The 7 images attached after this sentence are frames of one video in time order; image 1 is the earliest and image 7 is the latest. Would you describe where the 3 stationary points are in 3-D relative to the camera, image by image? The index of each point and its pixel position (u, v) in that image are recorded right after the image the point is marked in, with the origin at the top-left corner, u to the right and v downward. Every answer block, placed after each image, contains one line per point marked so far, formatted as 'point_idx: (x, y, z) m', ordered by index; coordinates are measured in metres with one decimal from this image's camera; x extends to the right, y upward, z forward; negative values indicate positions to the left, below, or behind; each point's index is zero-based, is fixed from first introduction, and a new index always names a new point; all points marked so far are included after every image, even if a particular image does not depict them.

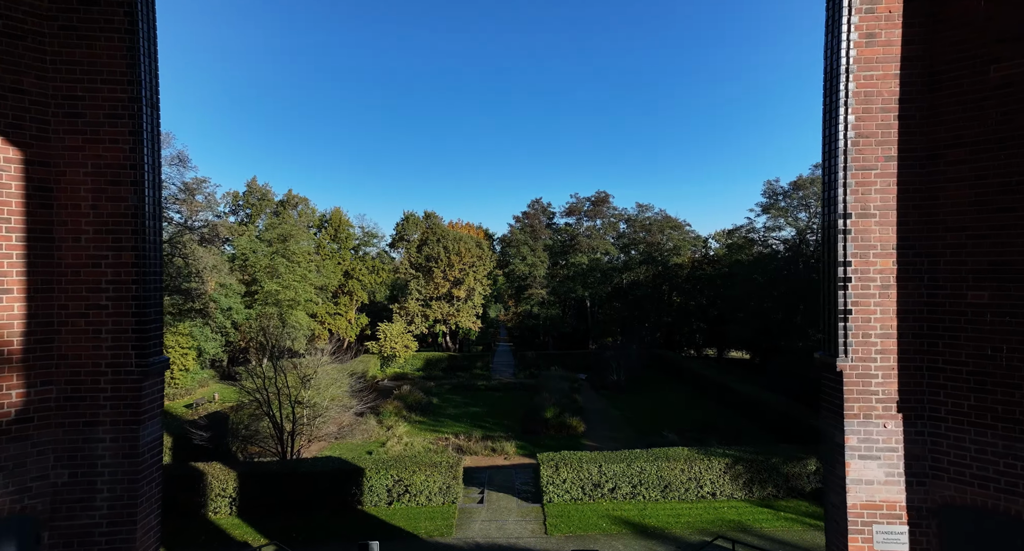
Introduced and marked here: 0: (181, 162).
0: (-12.2, +4.2, +18.7) m
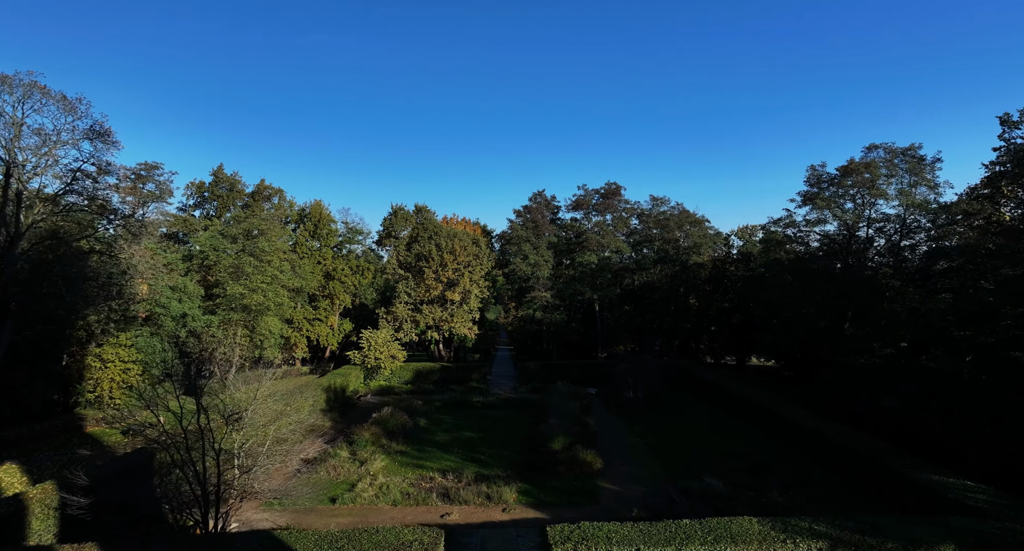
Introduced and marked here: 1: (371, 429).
0: (-12.2, +4.1, +15.1) m
1: (-5.2, -5.7, +18.8) m
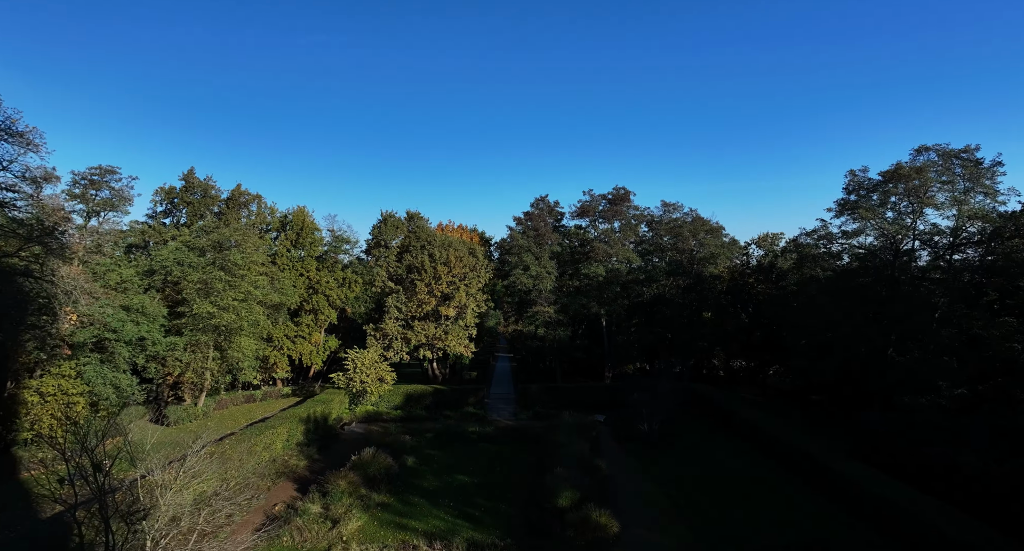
0: (-12.2, +3.4, +12.5) m
1: (-5.2, -6.4, +16.2) m
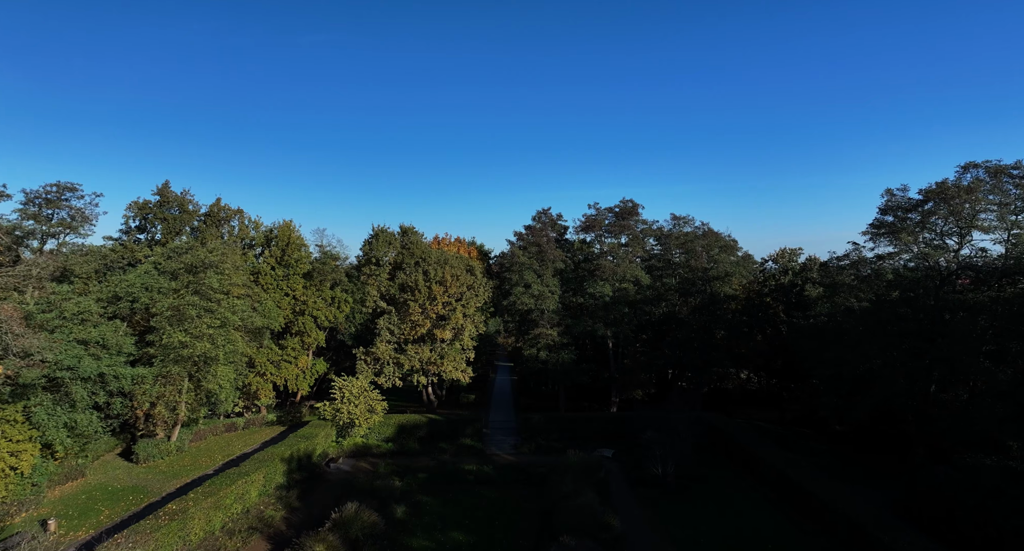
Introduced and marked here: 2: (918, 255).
0: (-12.2, +2.4, +10.6) m
1: (-5.2, -7.4, +14.3) m
2: (+14.2, +0.7, +17.8) m
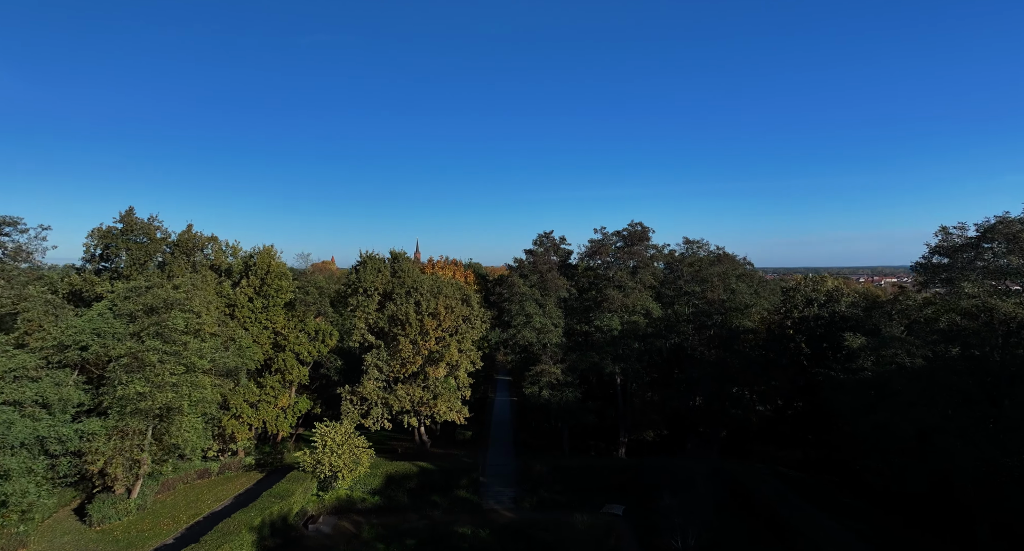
0: (-12.2, +1.0, +8.4) m
1: (-5.2, -8.9, +12.0) m
2: (+14.2, -0.8, +15.6) m
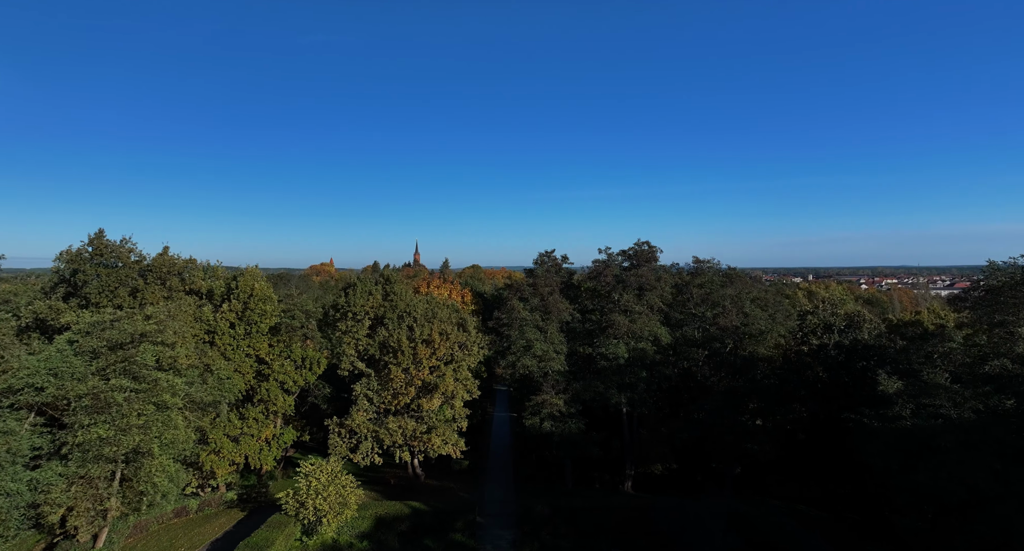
0: (-12.2, -0.1, +6.9) m
1: (-5.2, -9.9, +10.5) m
2: (+14.2, -1.9, +14.0) m
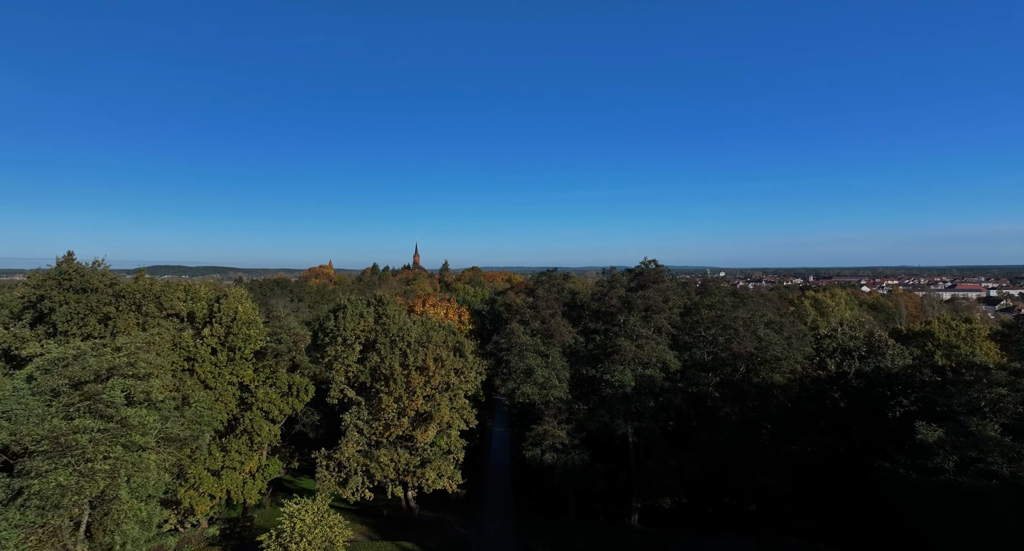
0: (-12.3, -1.0, +5.5) m
1: (-5.3, -10.9, +9.1) m
2: (+14.1, -2.8, +12.7) m
